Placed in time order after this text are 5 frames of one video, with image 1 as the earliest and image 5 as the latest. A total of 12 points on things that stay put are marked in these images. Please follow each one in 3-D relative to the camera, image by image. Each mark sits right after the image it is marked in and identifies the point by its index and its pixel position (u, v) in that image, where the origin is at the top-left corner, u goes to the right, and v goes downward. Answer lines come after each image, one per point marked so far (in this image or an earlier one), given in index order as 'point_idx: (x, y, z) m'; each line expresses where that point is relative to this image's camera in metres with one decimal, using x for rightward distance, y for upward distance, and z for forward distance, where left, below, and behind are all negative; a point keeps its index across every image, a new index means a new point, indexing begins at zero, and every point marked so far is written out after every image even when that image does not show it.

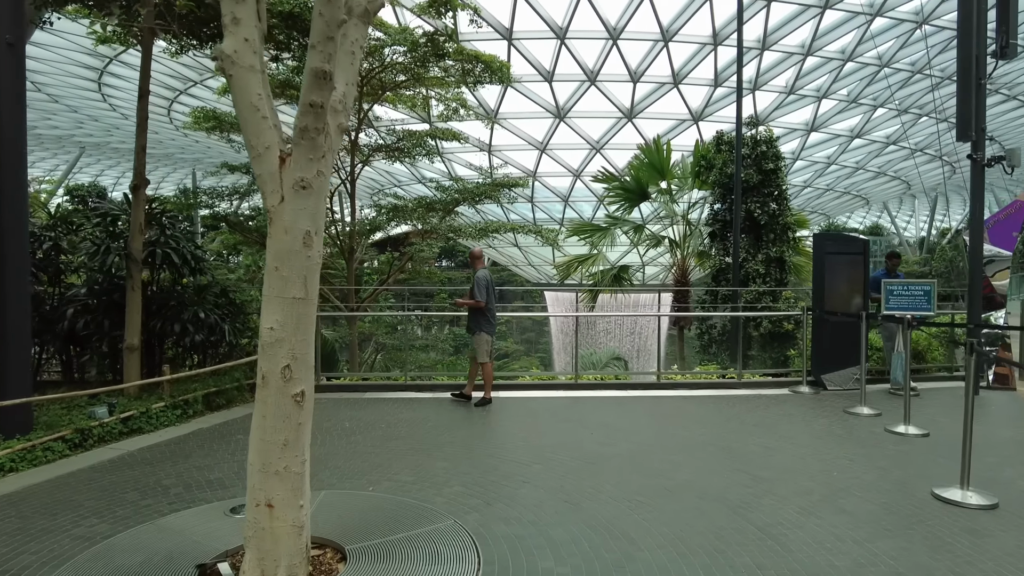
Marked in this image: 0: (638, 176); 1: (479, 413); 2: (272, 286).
0: (+2.2, +2.0, +11.6) m
1: (-0.3, -1.1, +6.0) m
2: (-1.0, 0.0, +2.8) m
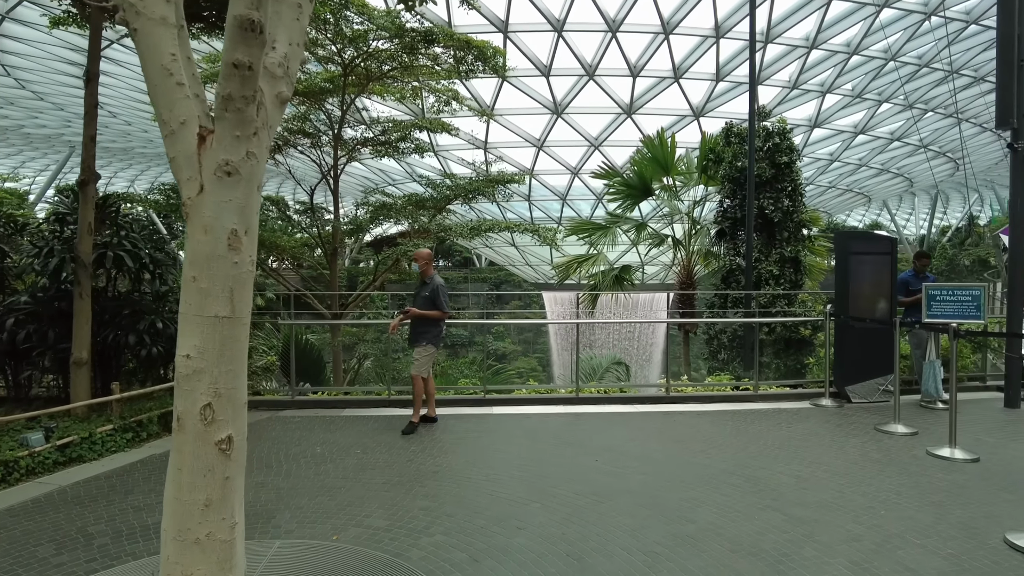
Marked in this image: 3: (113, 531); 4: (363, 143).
0: (+2.2, +2.0, +10.9) m
1: (-0.3, -1.2, +5.3) m
2: (-1.1, 0.0, +2.2) m
3: (-2.1, -1.3, +3.4) m
4: (-2.4, +2.3, +10.4) m
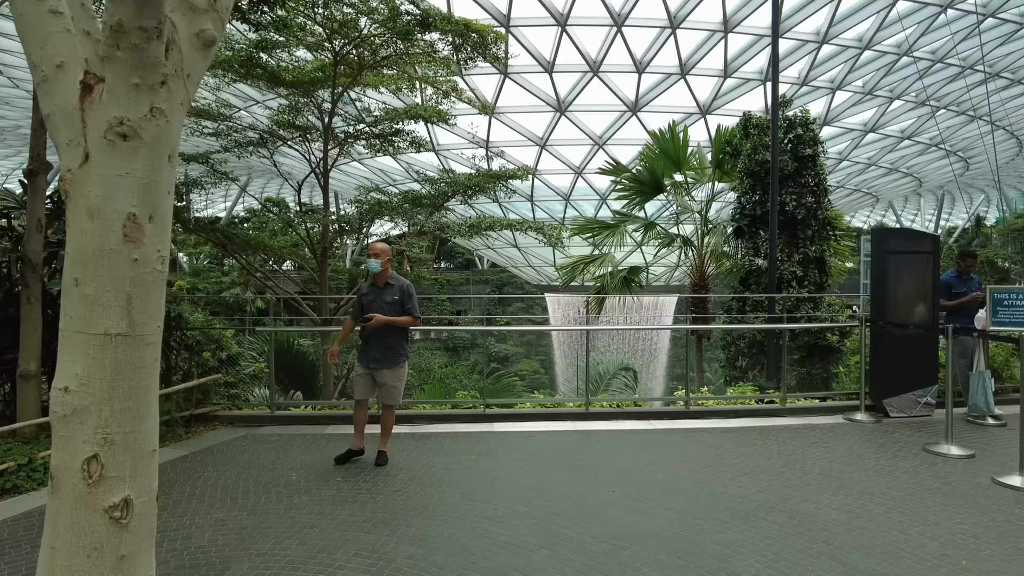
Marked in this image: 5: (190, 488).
0: (+2.2, +1.9, +10.3) m
1: (-0.3, -1.2, +4.7) m
2: (-1.1, -0.1, +1.6) m
3: (-2.0, -1.3, +2.8) m
4: (-2.3, +2.3, +9.8) m
5: (-2.0, -1.2, +4.1) m
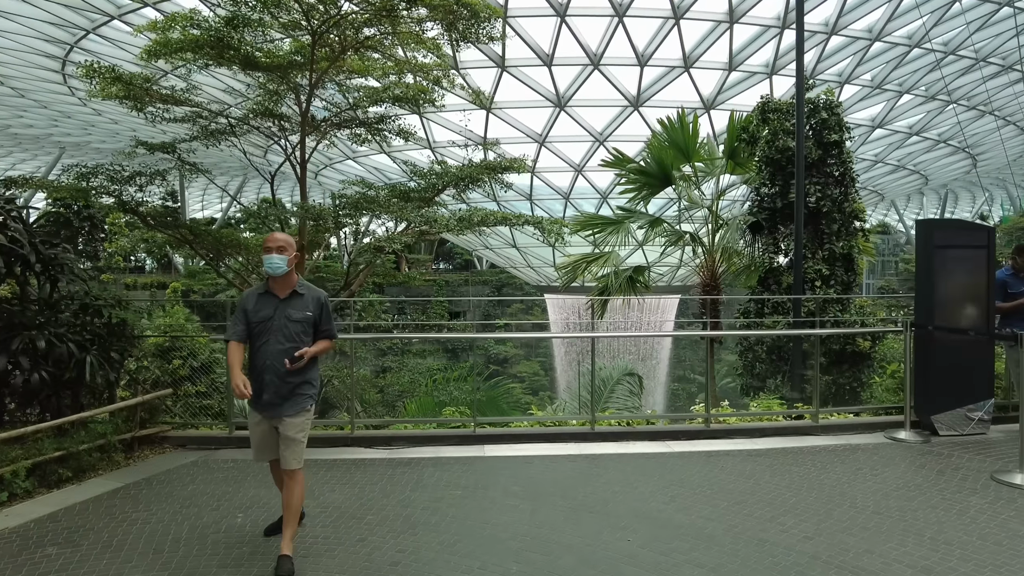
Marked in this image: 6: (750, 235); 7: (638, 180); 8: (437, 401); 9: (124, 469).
0: (+2.1, +1.9, +9.6) m
1: (-0.4, -1.2, +4.0) m
2: (-1.1, -0.1, +0.8) m
3: (-2.1, -1.3, +2.0) m
4: (-2.4, +2.2, +9.1) m
5: (-2.0, -1.3, +3.3) m
6: (+3.8, +0.8, +10.4) m
7: (+1.9, +1.6, +9.8) m
8: (-0.7, -1.0, +5.8) m
9: (-2.7, -1.2, +4.5) m
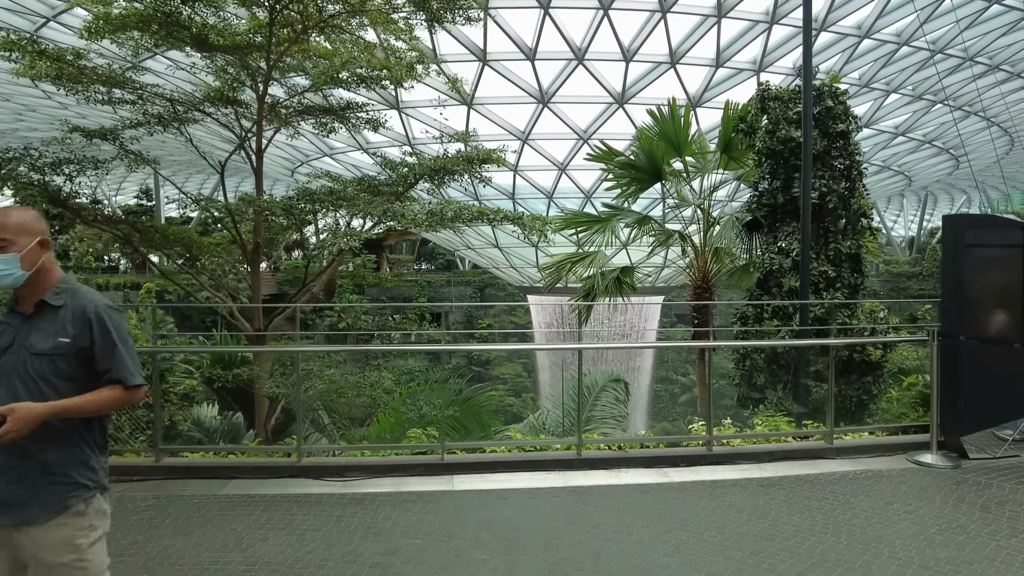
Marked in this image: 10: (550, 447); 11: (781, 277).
0: (+1.9, +1.9, +8.9) m
1: (-0.5, -1.2, +3.3) m
2: (-1.2, -0.1, +0.1) m
3: (-2.2, -1.3, +1.3) m
4: (-2.7, +2.2, +8.3) m
5: (-2.2, -1.3, +2.6) m
6: (+3.4, +0.8, +9.8) m
7: (+1.6, +1.6, +9.2) m
8: (-0.9, -1.0, +5.1) m
9: (-2.8, -1.3, +3.8) m
10: (+0.3, -1.2, +5.2) m
11: (+3.8, +0.2, +9.6) m
